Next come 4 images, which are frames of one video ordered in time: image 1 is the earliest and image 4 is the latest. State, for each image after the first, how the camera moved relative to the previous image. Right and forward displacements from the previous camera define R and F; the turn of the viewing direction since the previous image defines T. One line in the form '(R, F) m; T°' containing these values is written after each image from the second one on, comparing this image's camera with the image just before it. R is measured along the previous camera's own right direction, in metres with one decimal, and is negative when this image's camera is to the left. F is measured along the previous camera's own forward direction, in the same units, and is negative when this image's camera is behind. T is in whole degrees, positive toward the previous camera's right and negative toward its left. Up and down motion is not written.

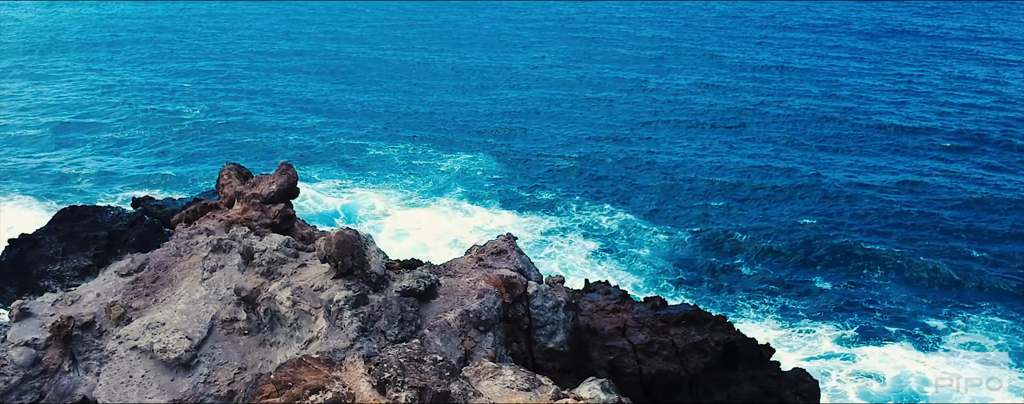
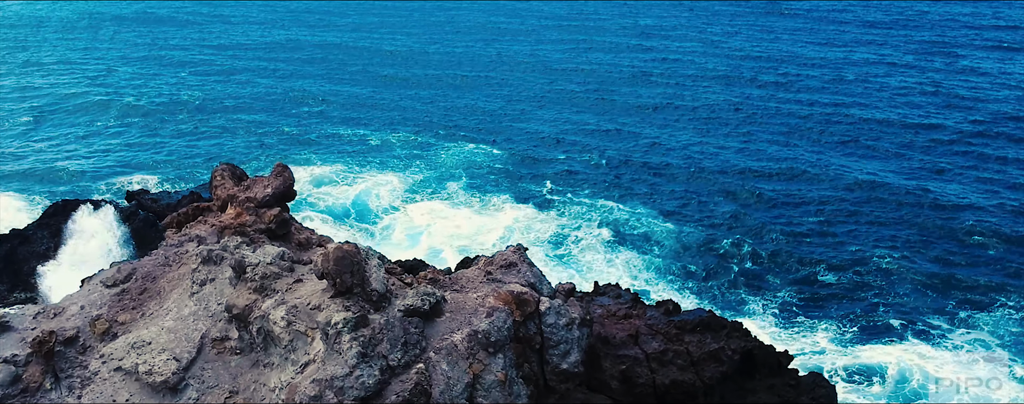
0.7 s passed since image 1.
(-0.2, +1.4) m; 0°
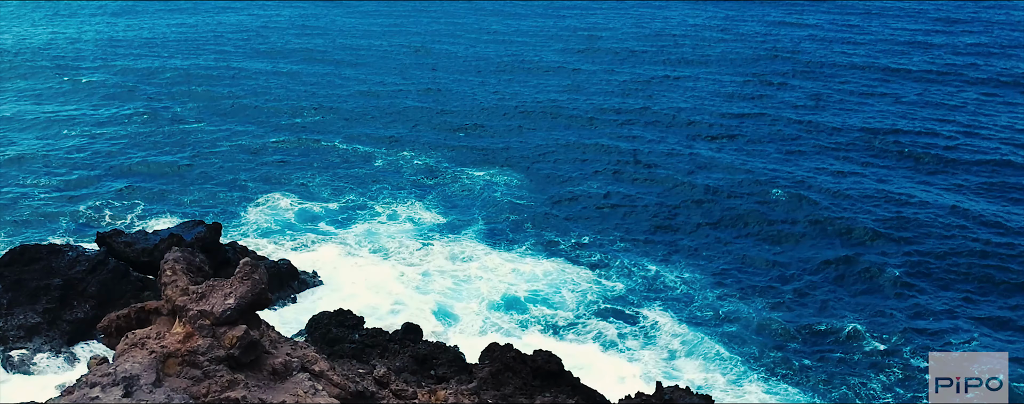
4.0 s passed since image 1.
(-1.0, +7.0) m; -1°
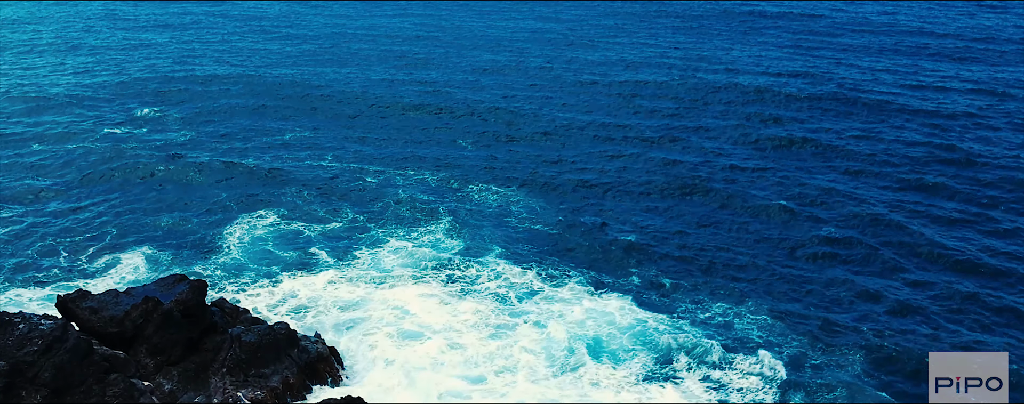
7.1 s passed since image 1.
(-1.8, +7.8) m; 0°
